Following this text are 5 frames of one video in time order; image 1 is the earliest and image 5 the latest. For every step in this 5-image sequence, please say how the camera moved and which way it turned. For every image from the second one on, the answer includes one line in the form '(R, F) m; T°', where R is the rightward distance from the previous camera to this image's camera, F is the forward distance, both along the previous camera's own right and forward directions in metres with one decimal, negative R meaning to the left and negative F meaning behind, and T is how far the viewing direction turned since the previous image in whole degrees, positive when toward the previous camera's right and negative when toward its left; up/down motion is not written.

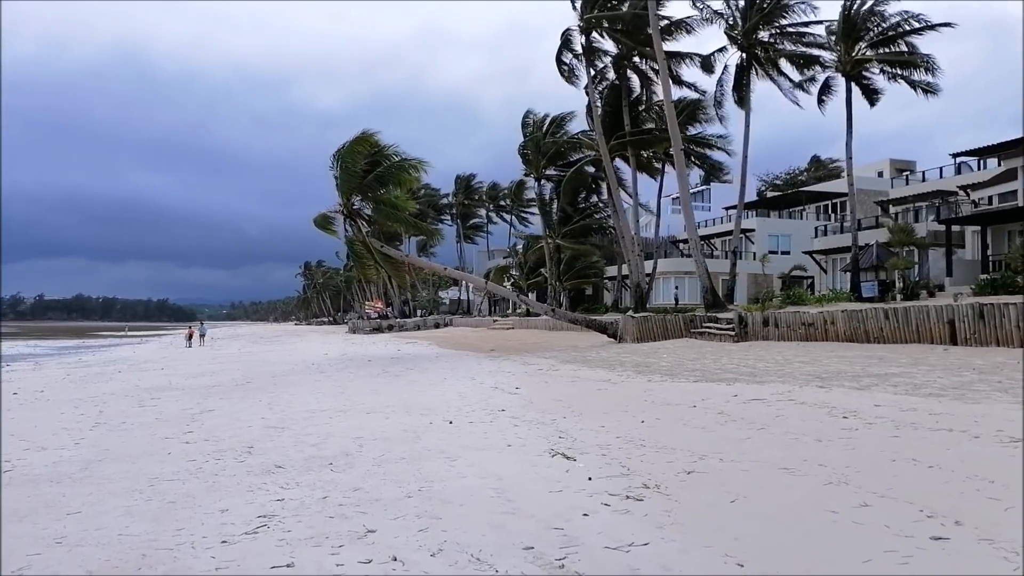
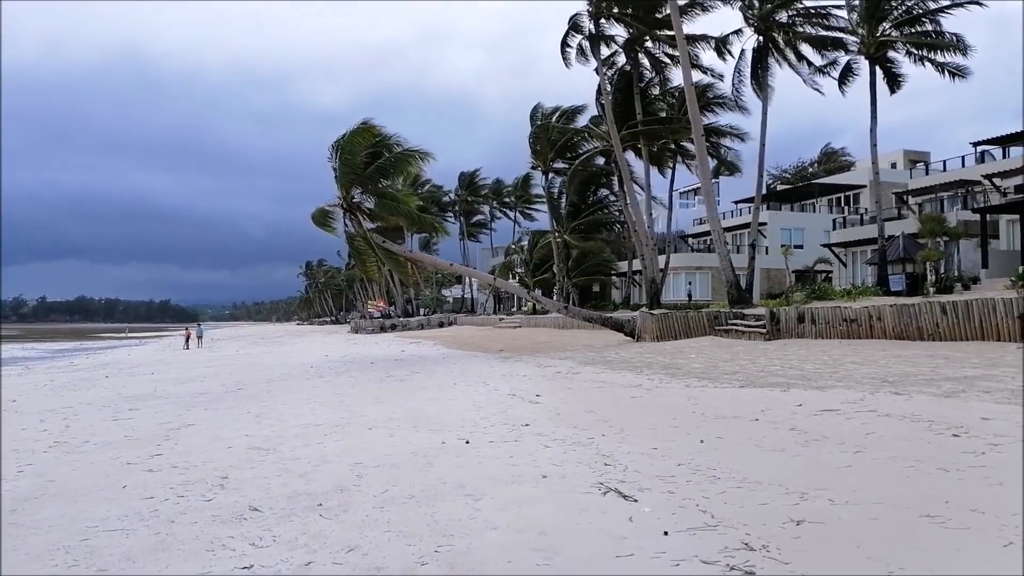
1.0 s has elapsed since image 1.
(-0.2, +1.2) m; 0°
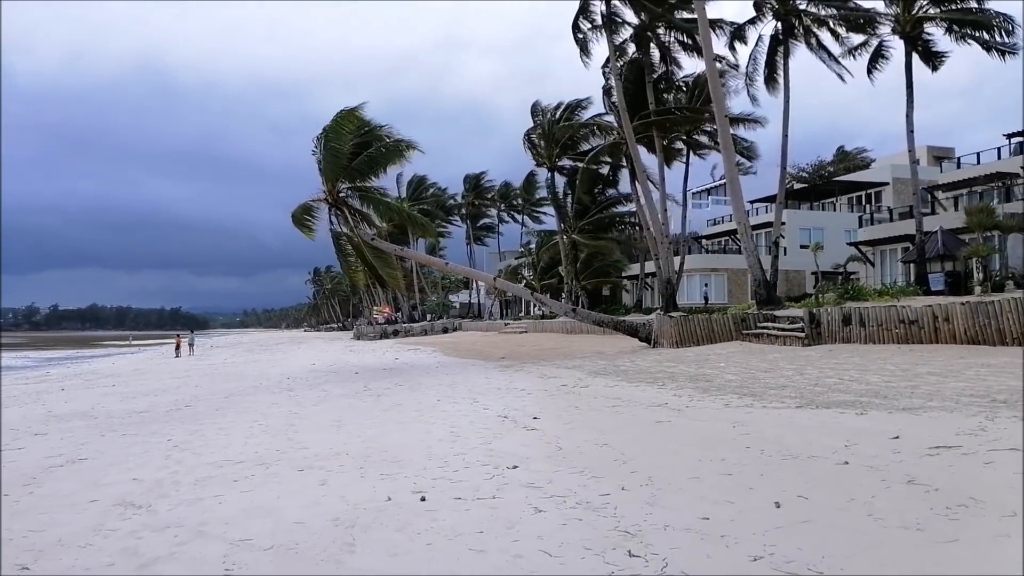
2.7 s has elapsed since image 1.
(+0.2, +2.0) m; -1°
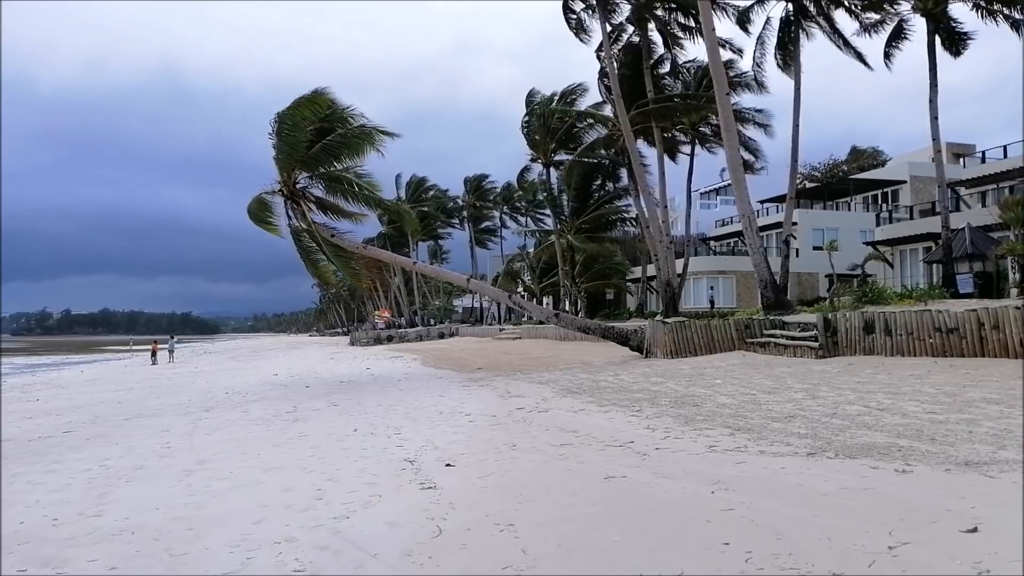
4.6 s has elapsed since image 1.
(+0.9, +1.9) m; -1°
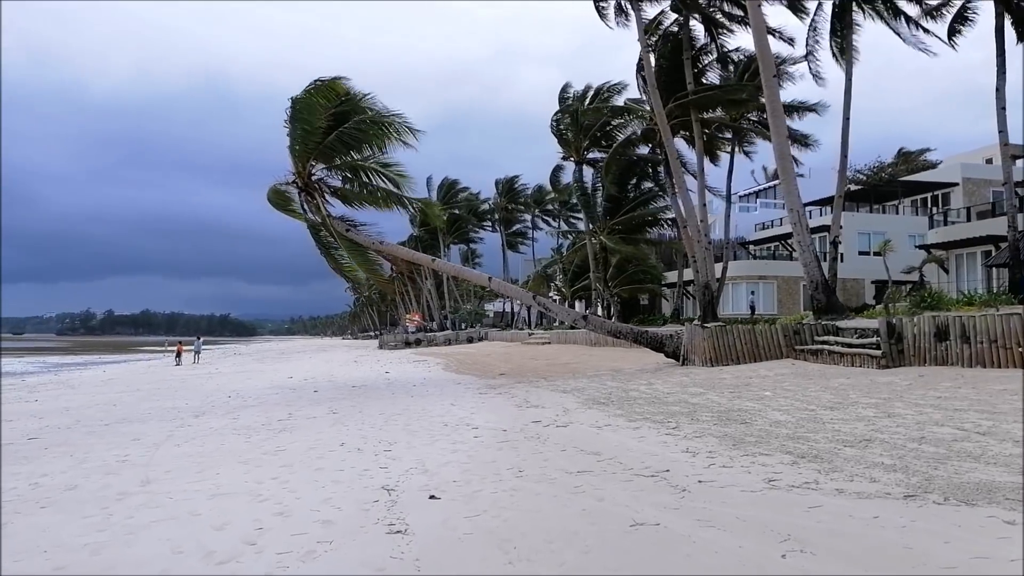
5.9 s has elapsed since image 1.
(+0.2, +1.1) m; -3°
